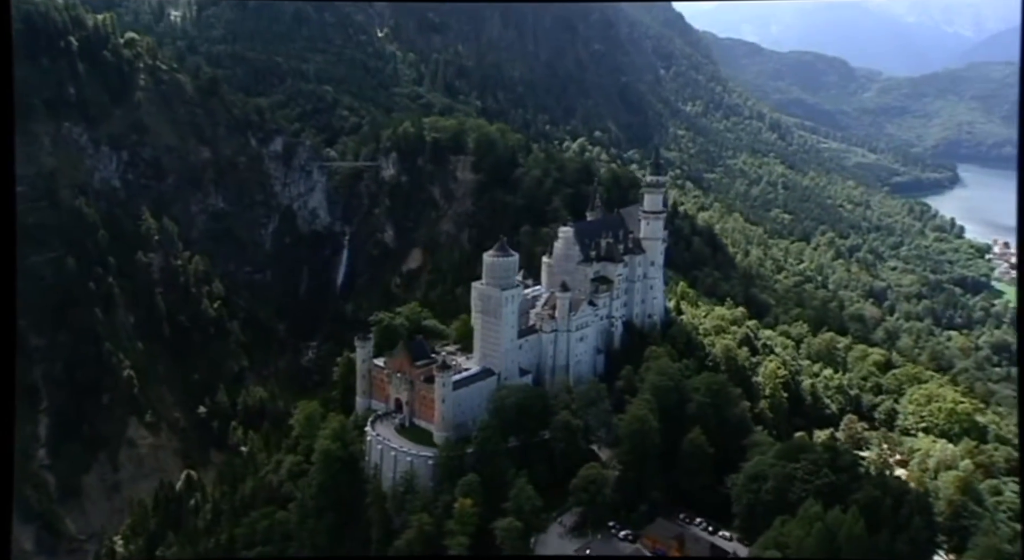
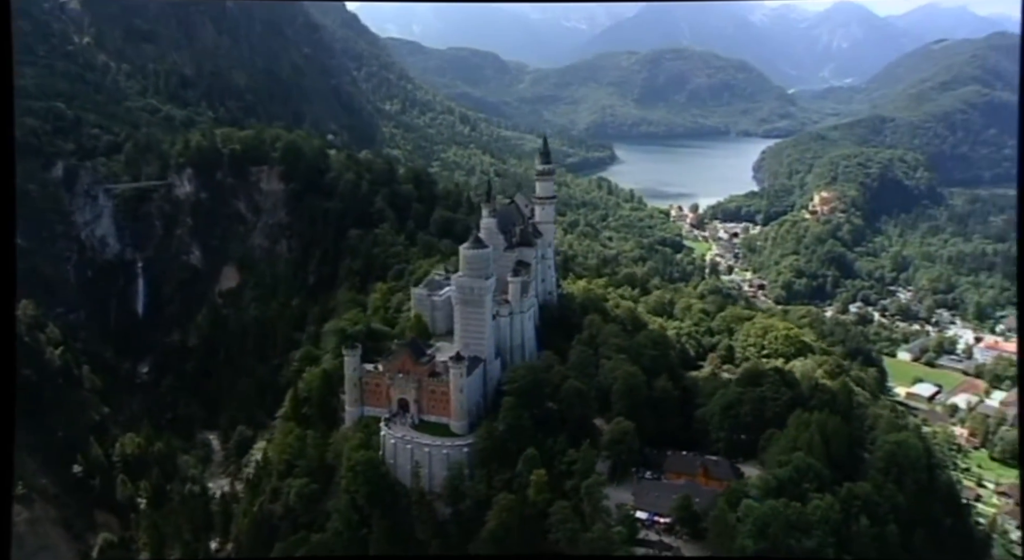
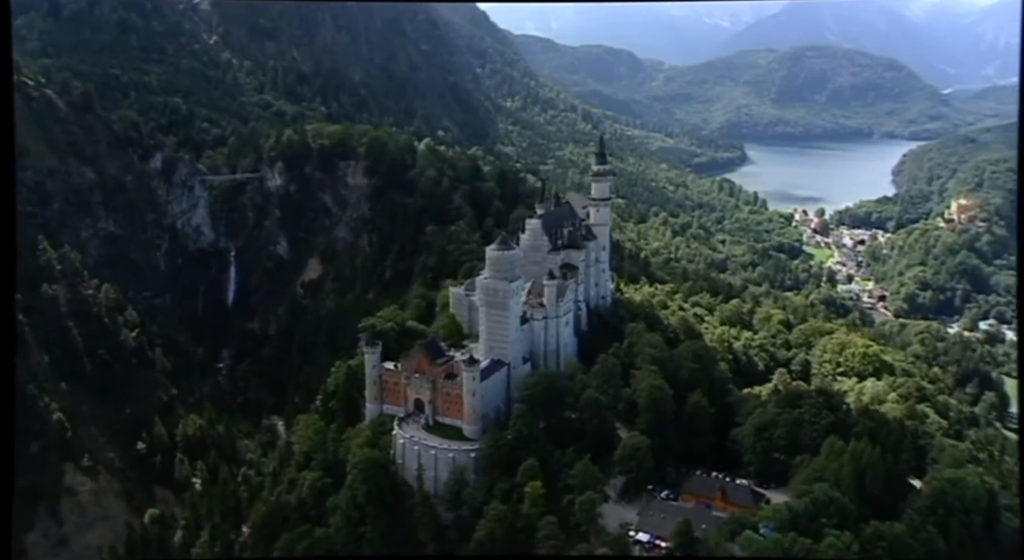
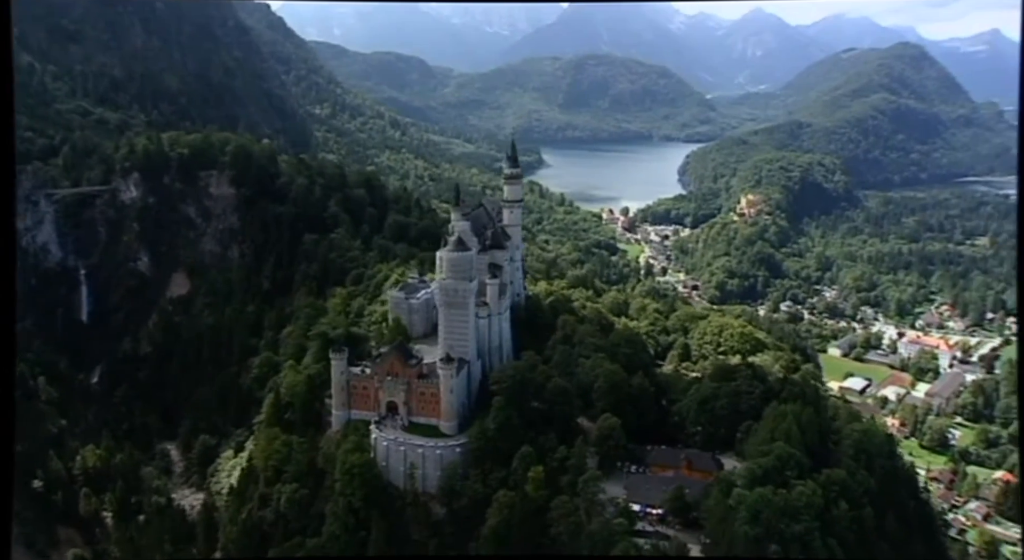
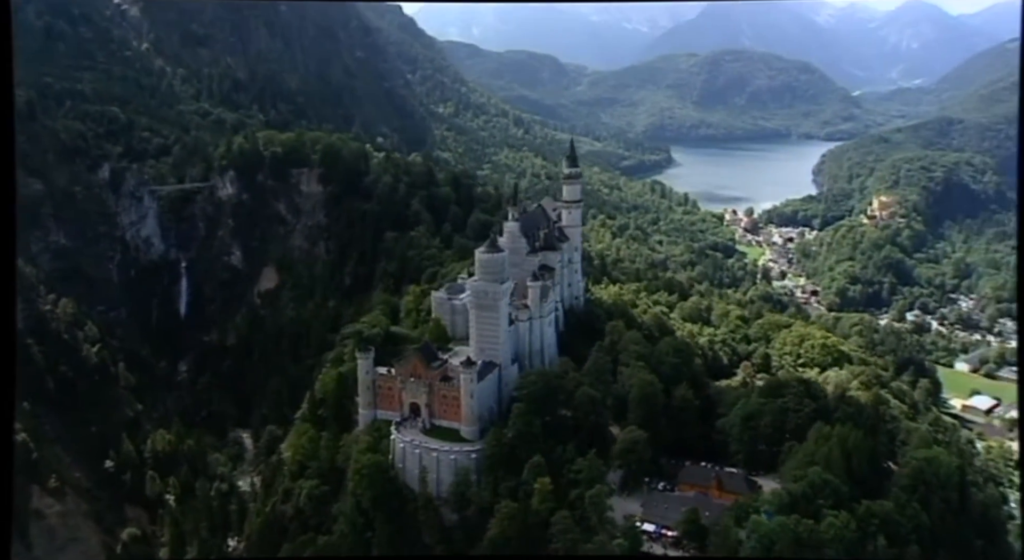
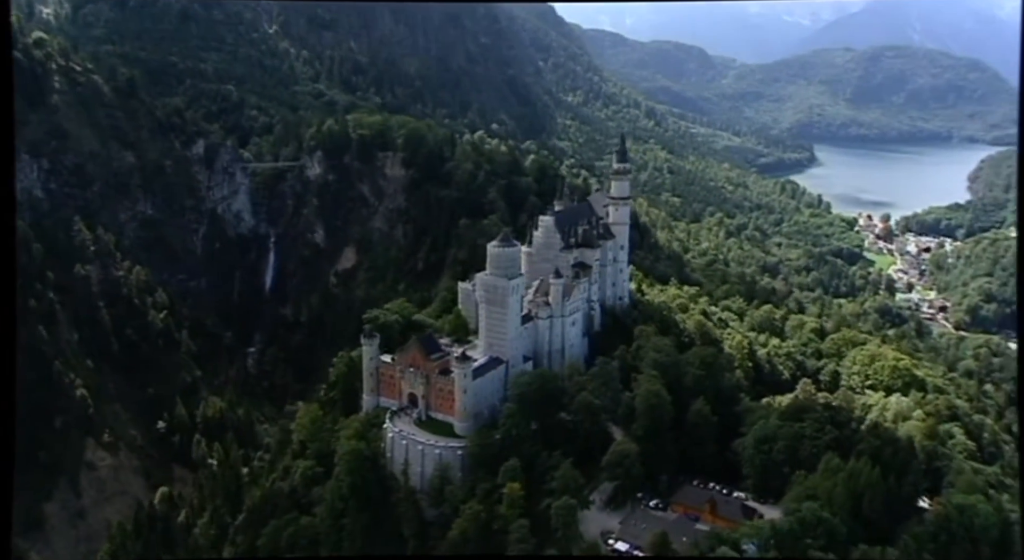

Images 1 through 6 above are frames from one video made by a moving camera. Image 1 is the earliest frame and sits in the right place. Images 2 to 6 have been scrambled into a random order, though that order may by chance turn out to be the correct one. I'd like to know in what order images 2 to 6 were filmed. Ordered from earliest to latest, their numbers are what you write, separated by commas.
6, 3, 5, 2, 4
